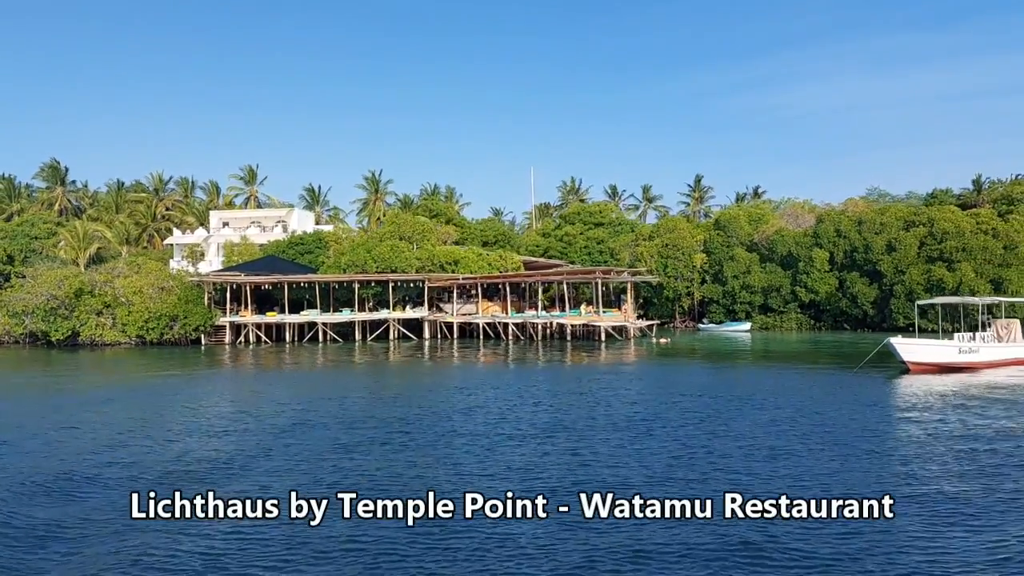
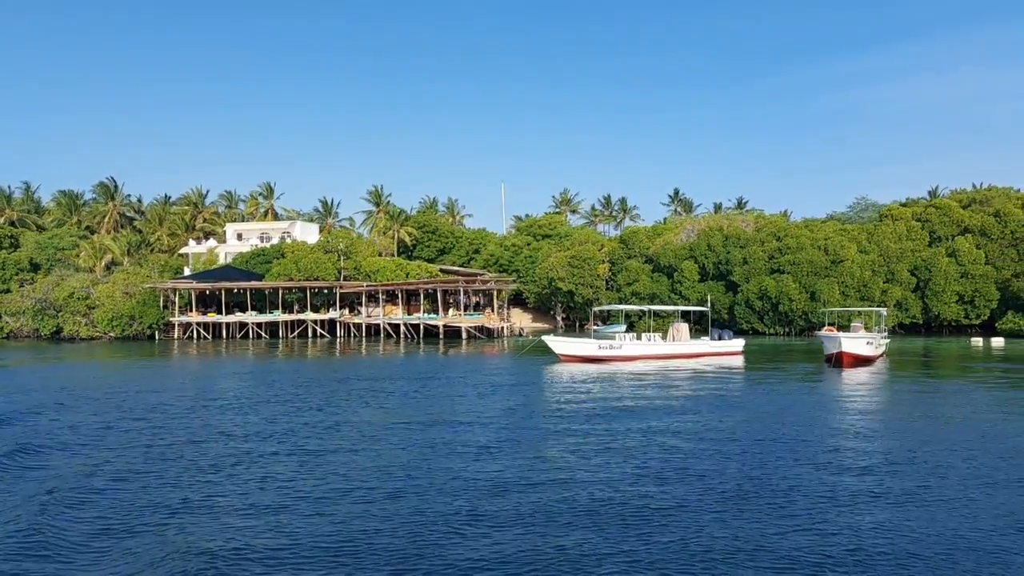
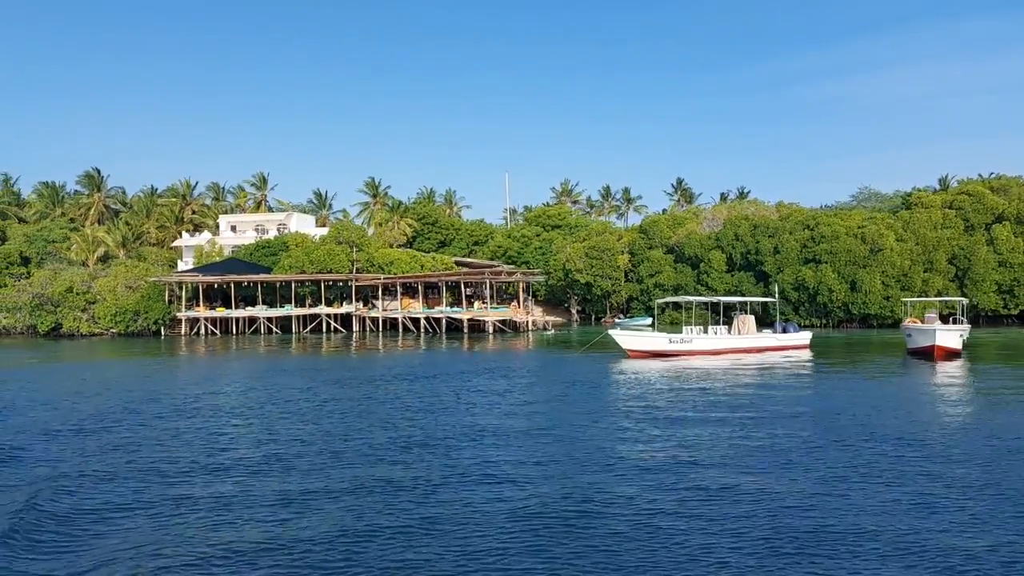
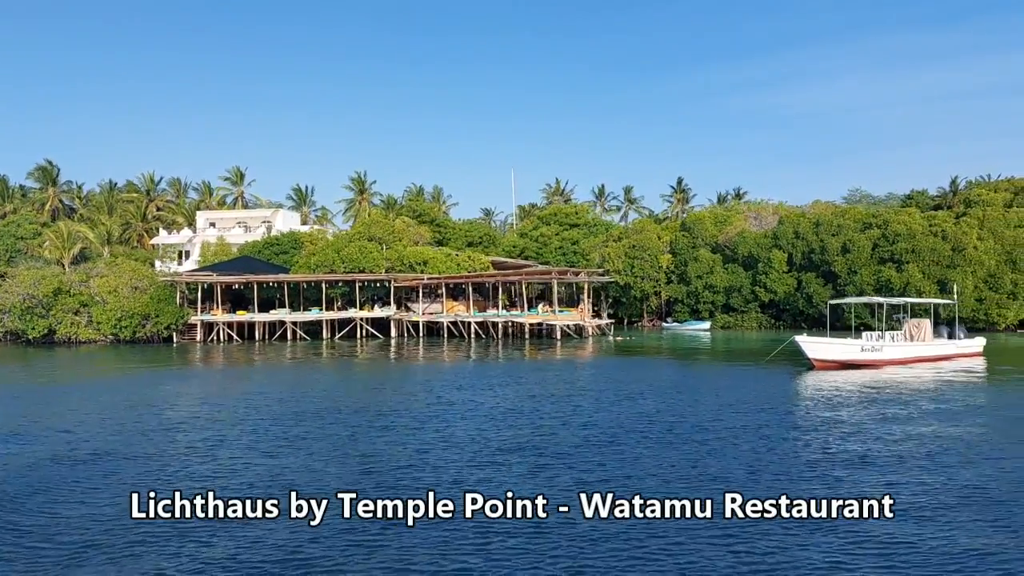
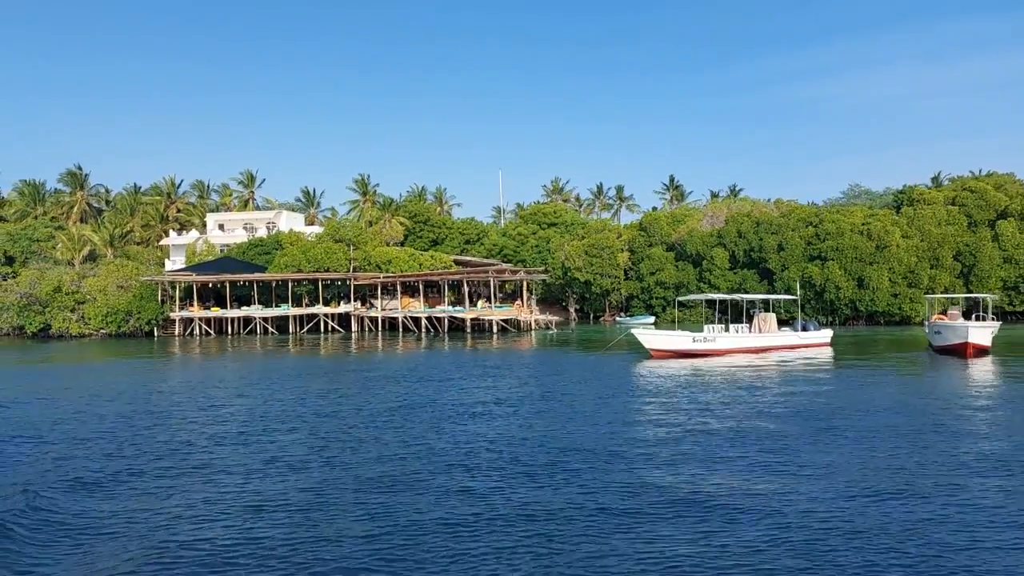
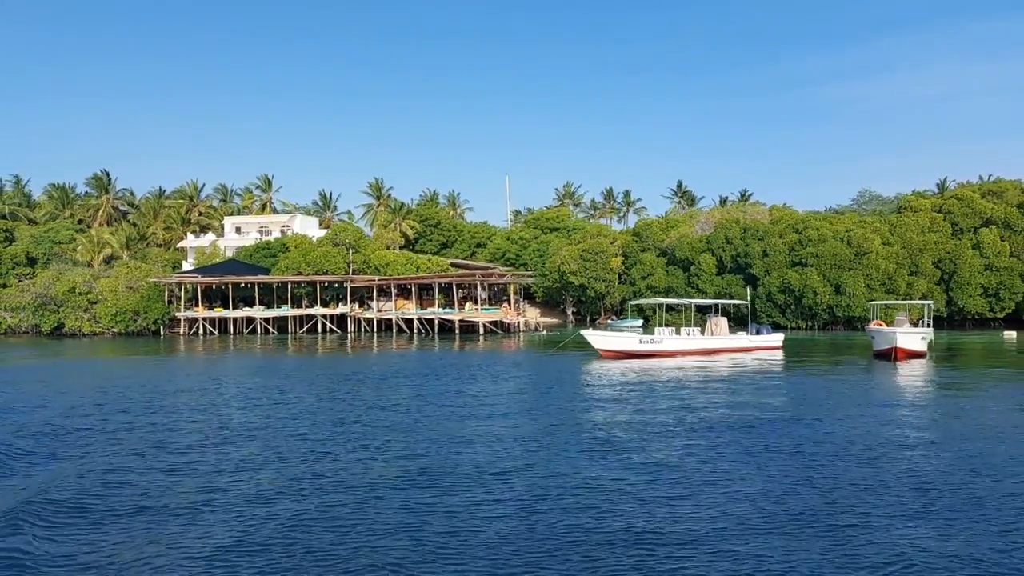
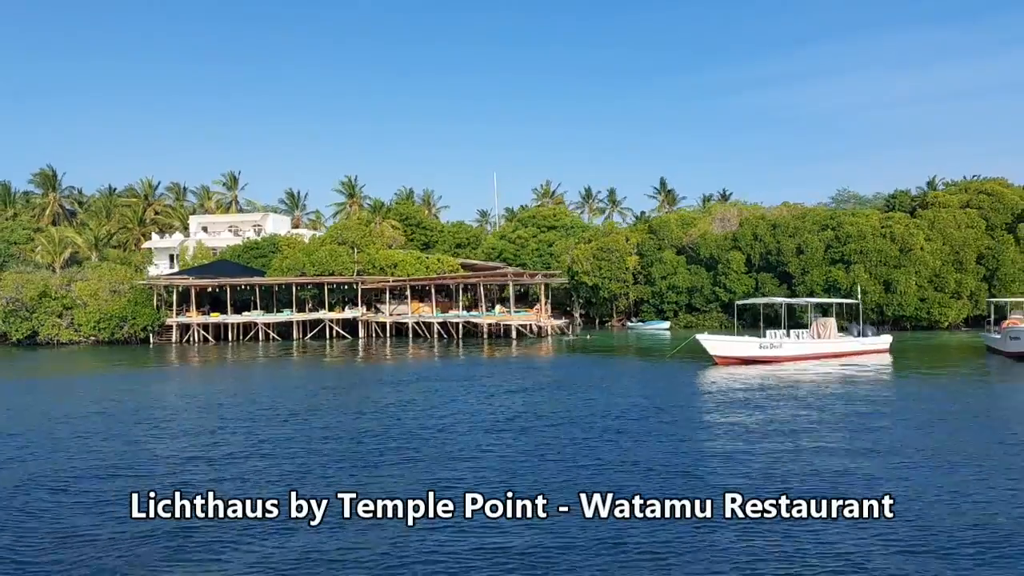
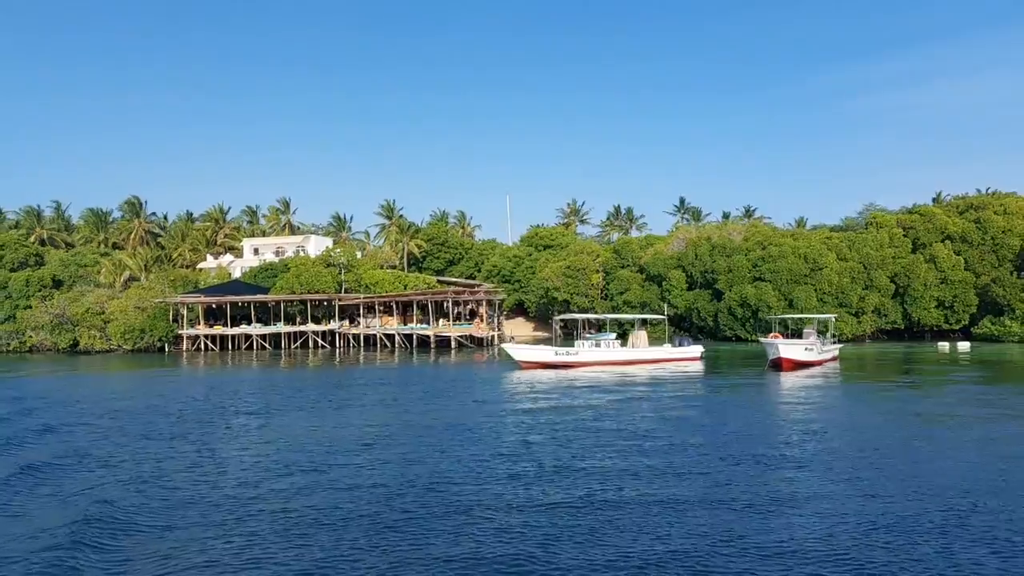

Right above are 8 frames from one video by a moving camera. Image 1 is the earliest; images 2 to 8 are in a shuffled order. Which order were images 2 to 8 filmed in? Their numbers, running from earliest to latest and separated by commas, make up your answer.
4, 7, 5, 3, 6, 2, 8
